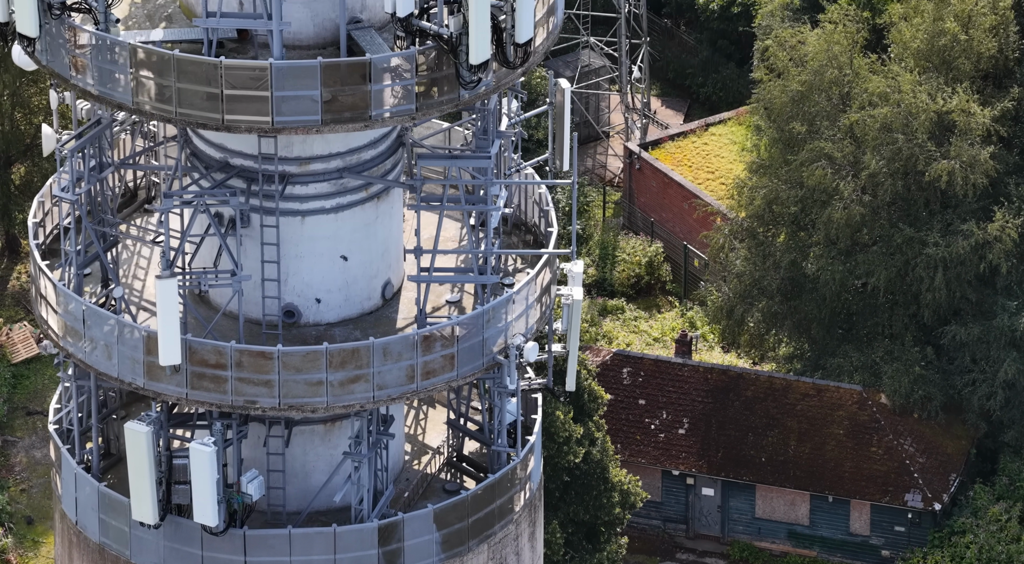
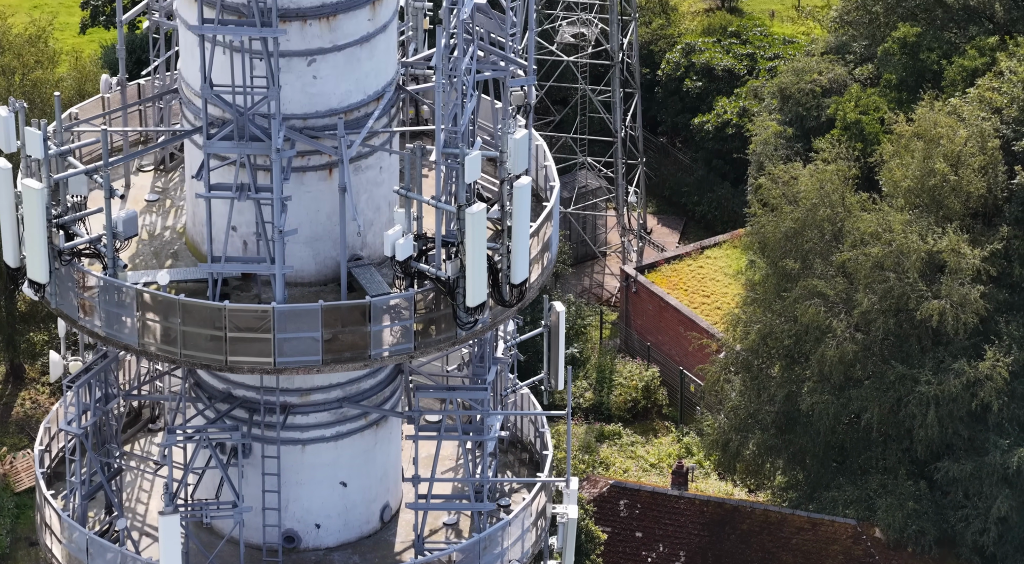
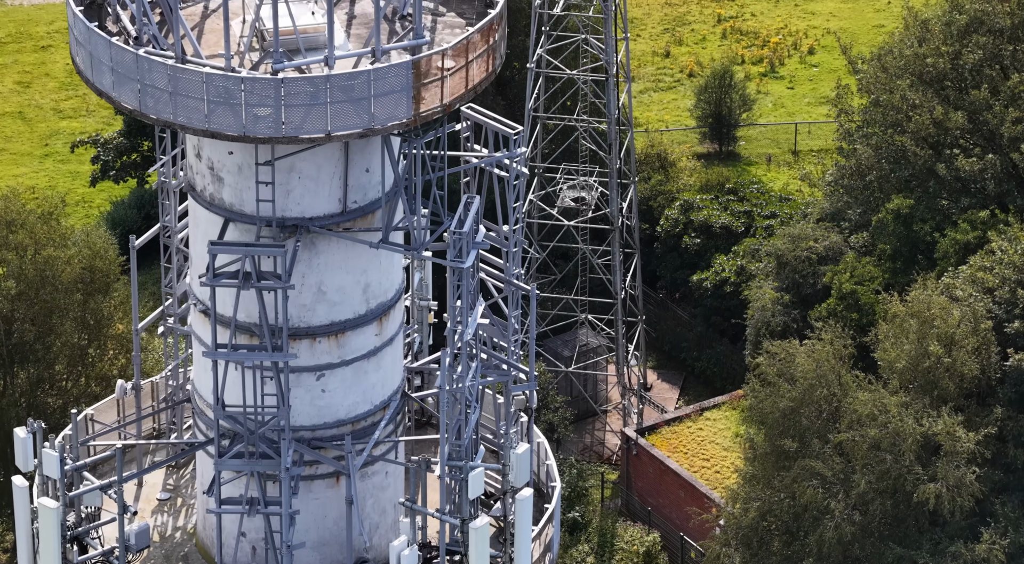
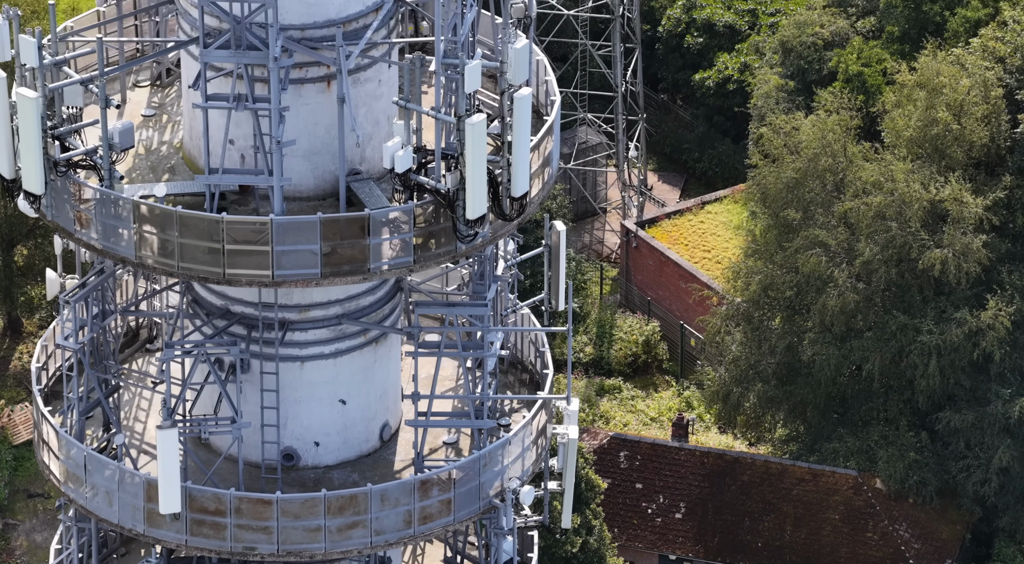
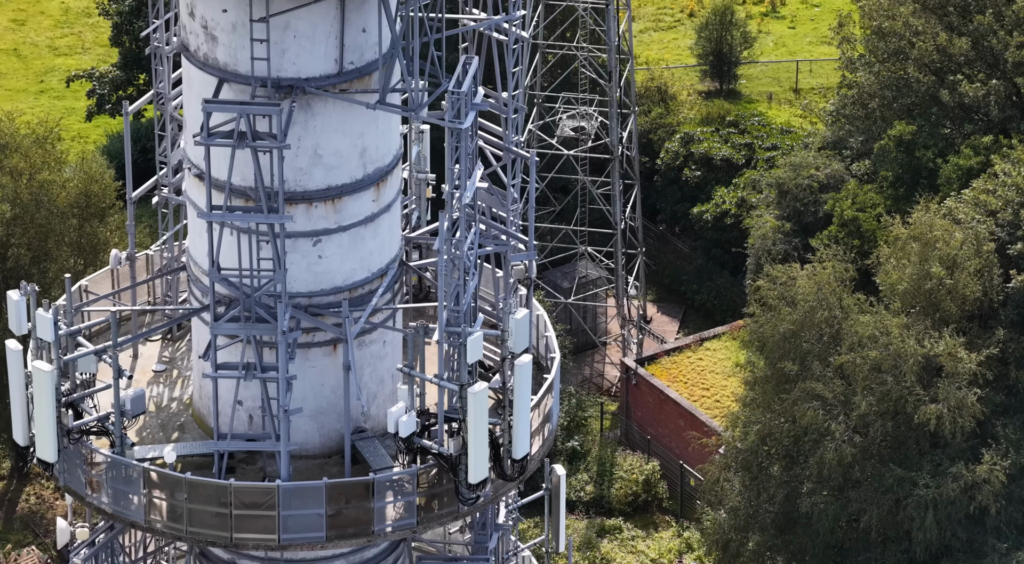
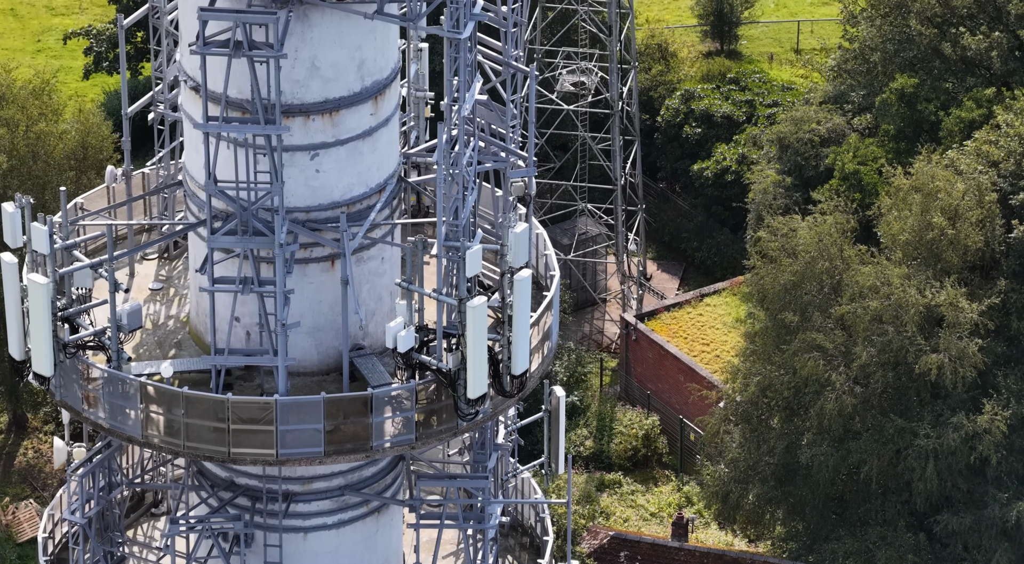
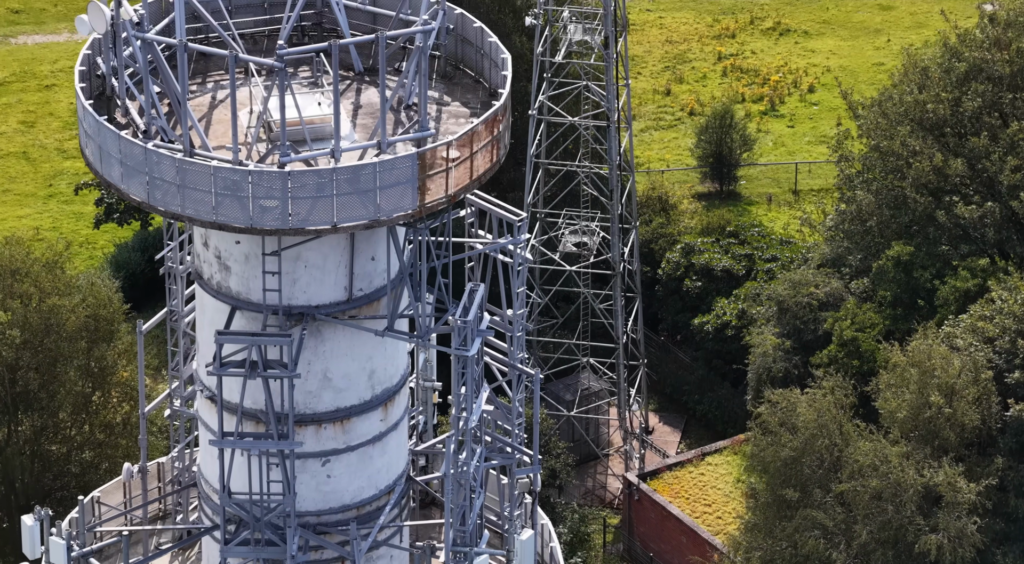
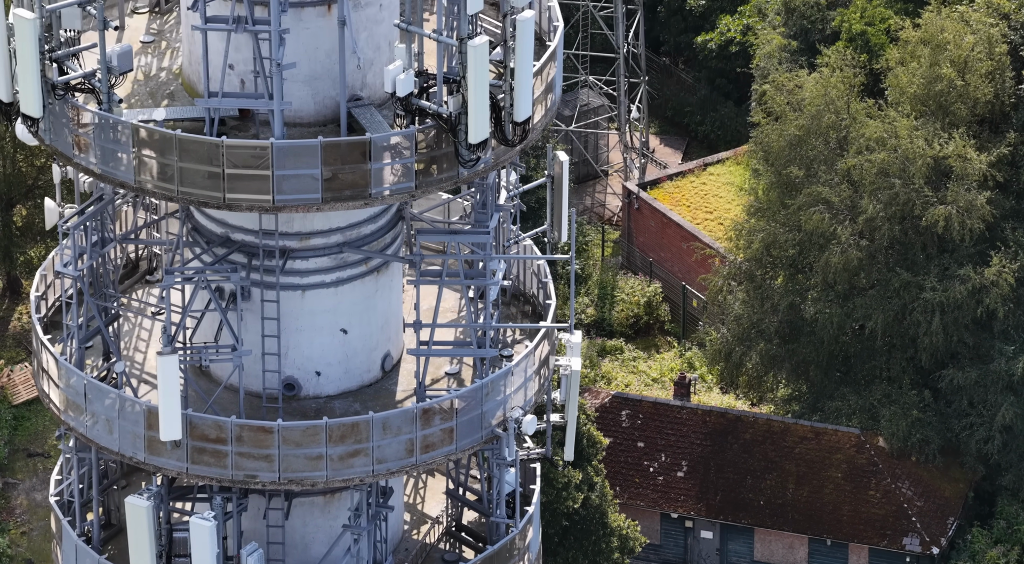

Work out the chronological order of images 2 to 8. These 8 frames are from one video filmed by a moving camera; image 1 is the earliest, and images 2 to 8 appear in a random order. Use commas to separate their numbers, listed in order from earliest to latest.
8, 4, 2, 6, 5, 3, 7
